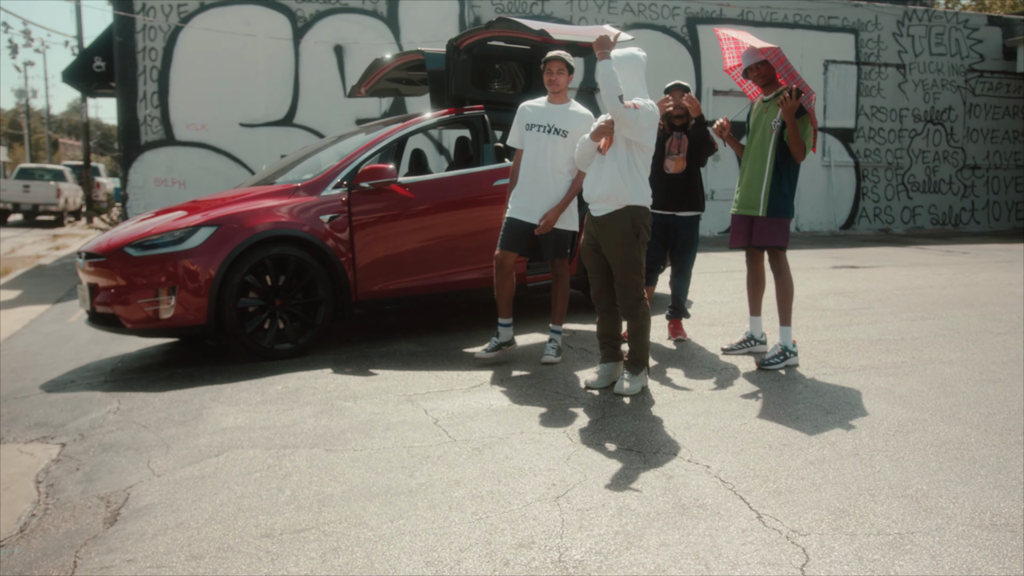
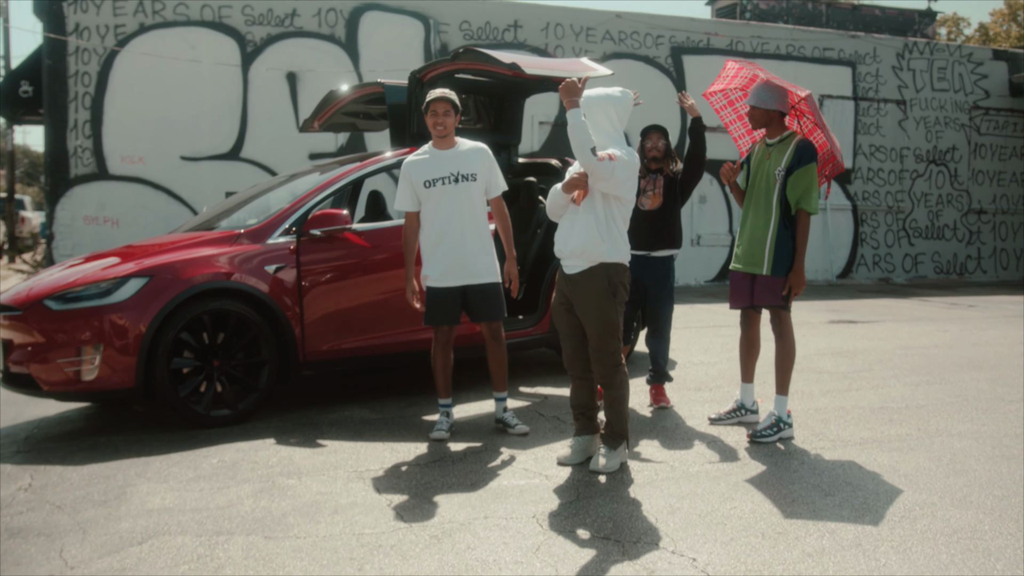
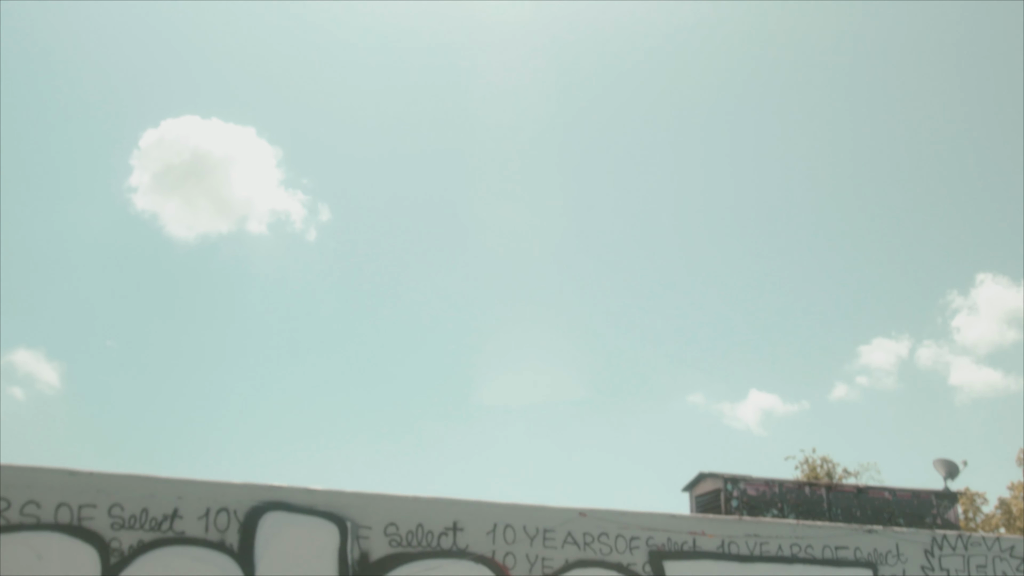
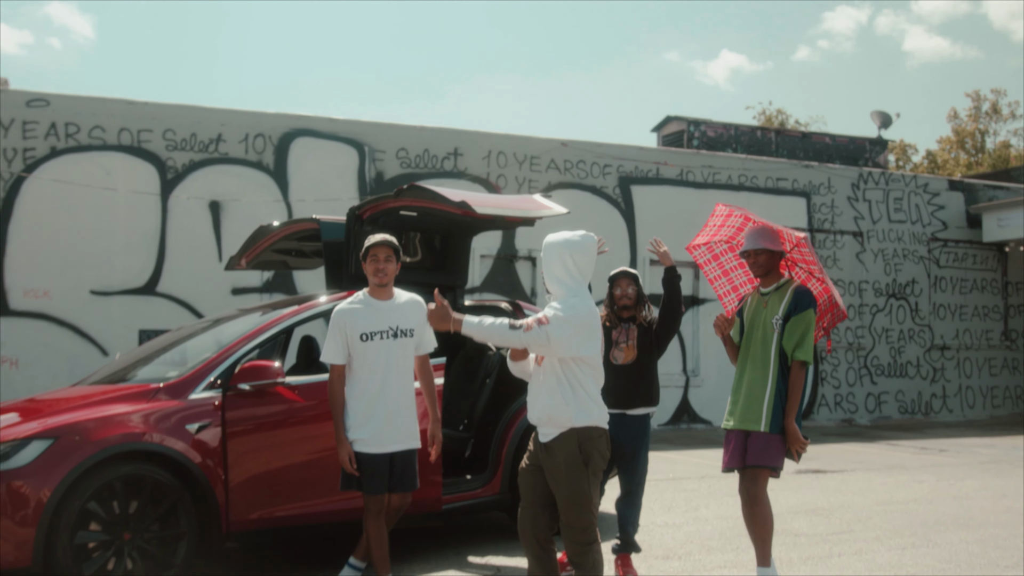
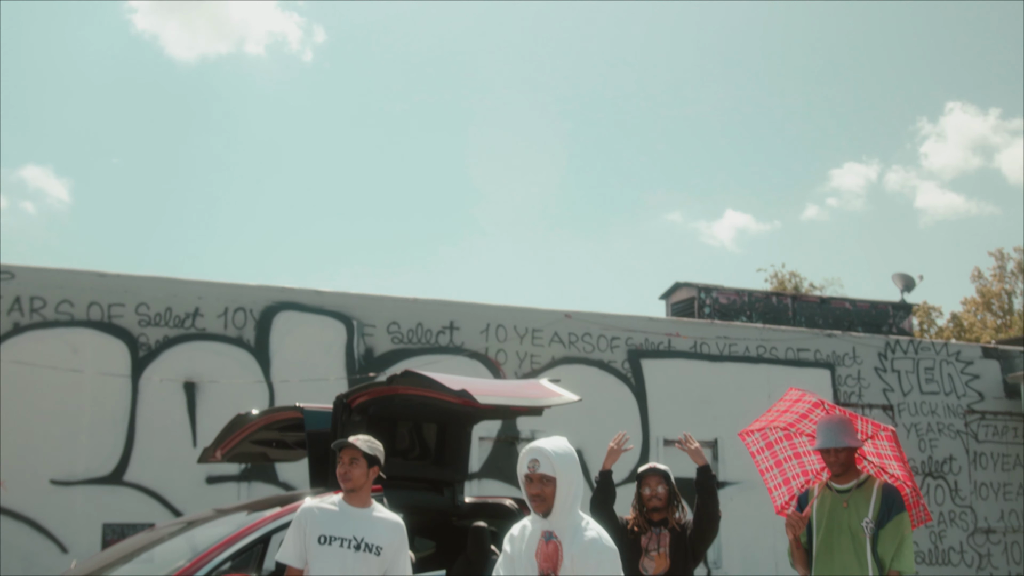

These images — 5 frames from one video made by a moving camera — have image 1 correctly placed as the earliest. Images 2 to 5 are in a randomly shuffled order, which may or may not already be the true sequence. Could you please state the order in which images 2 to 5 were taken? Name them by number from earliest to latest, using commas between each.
2, 4, 5, 3
